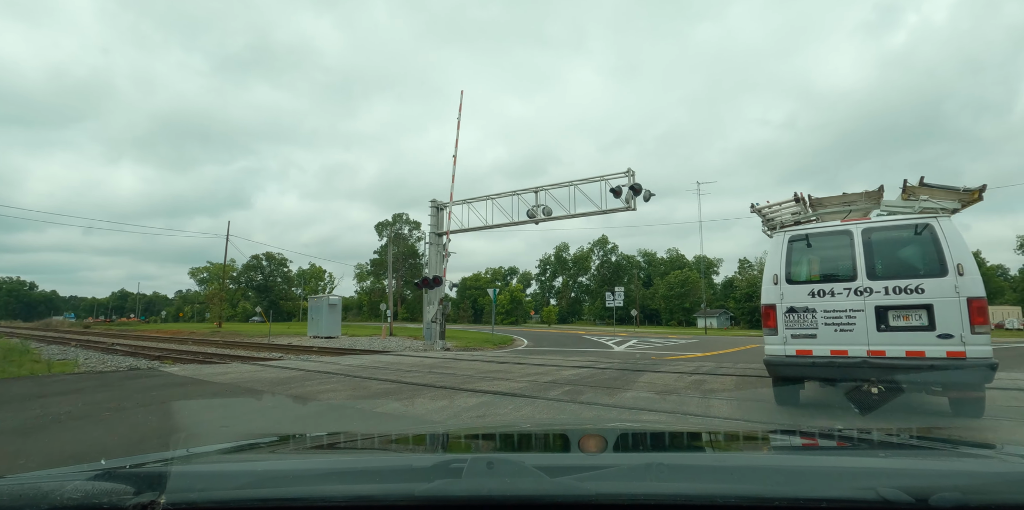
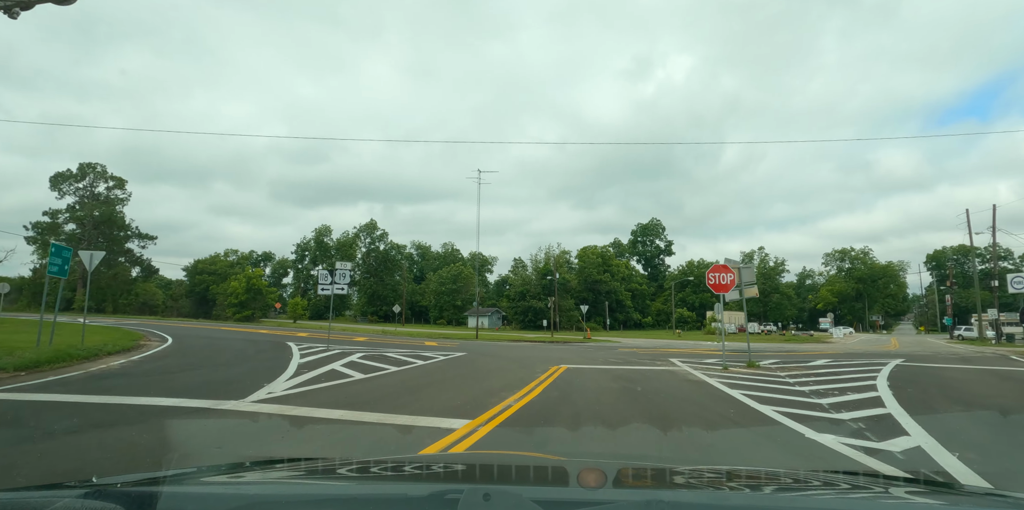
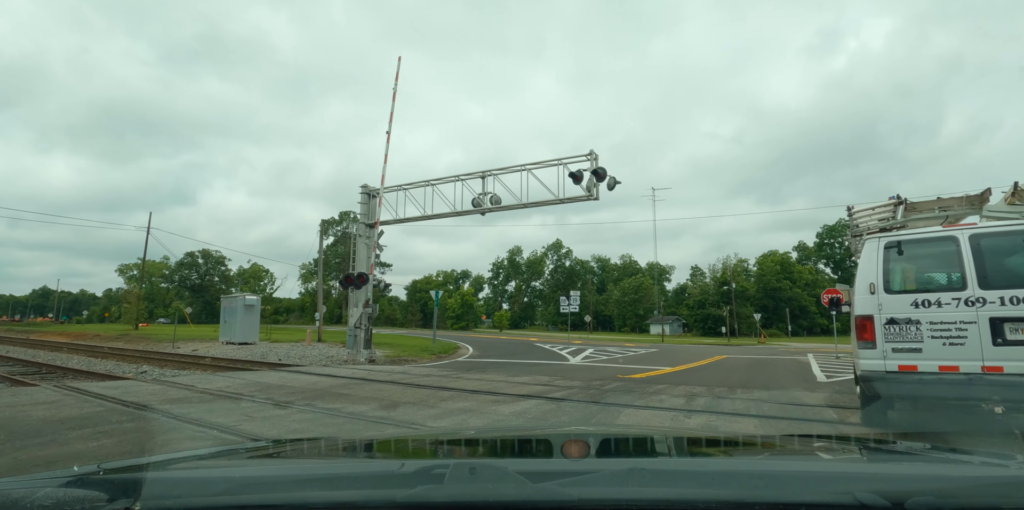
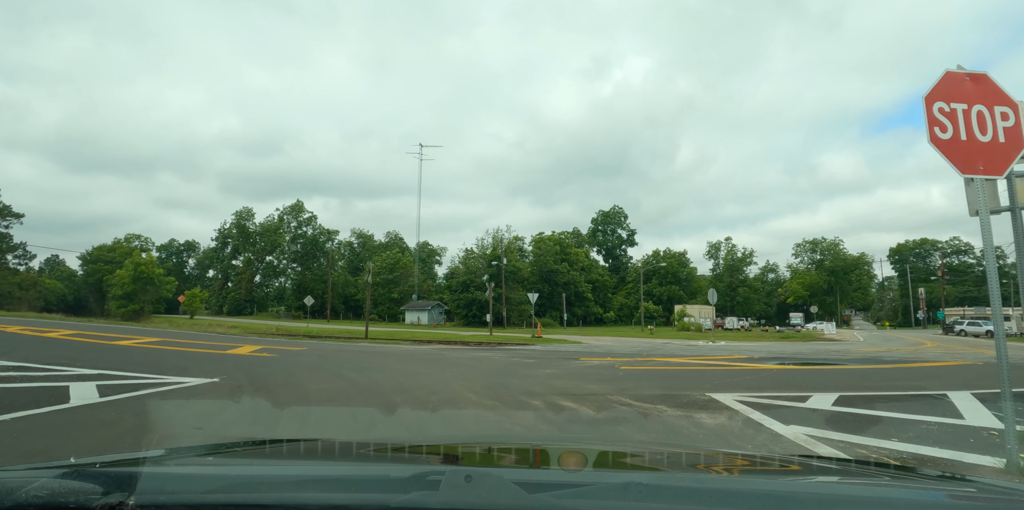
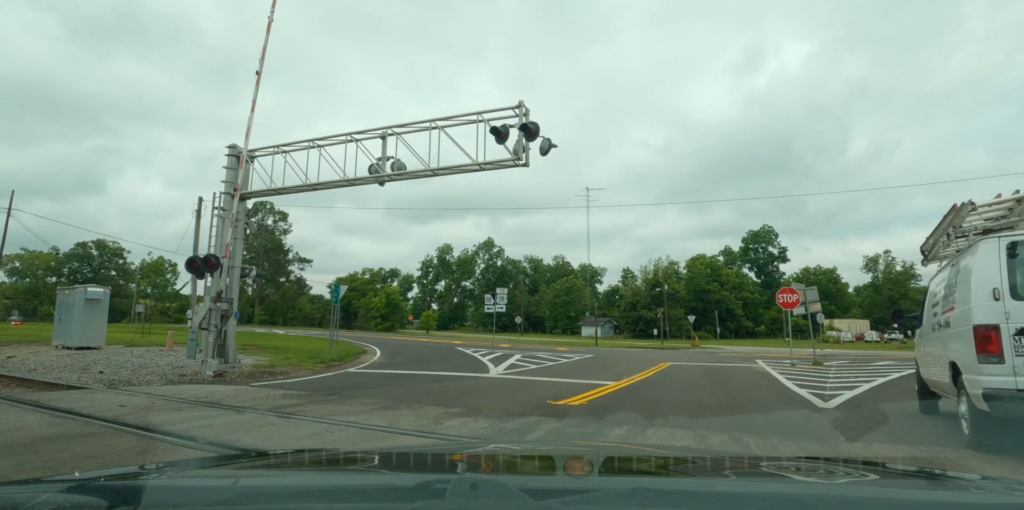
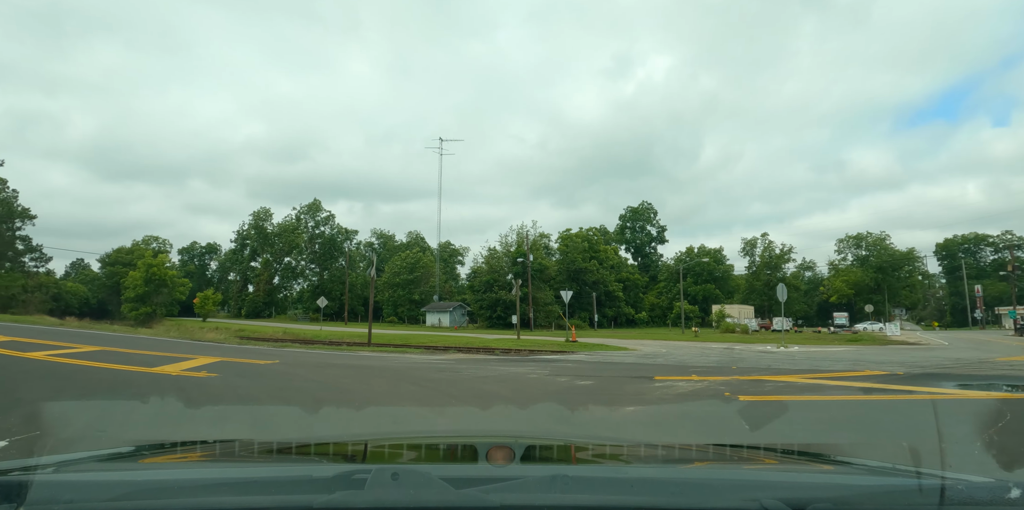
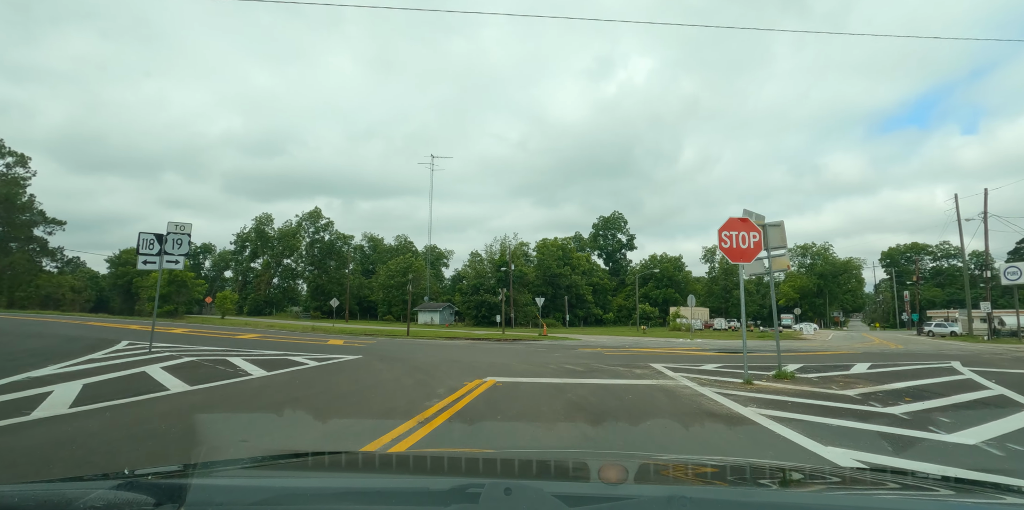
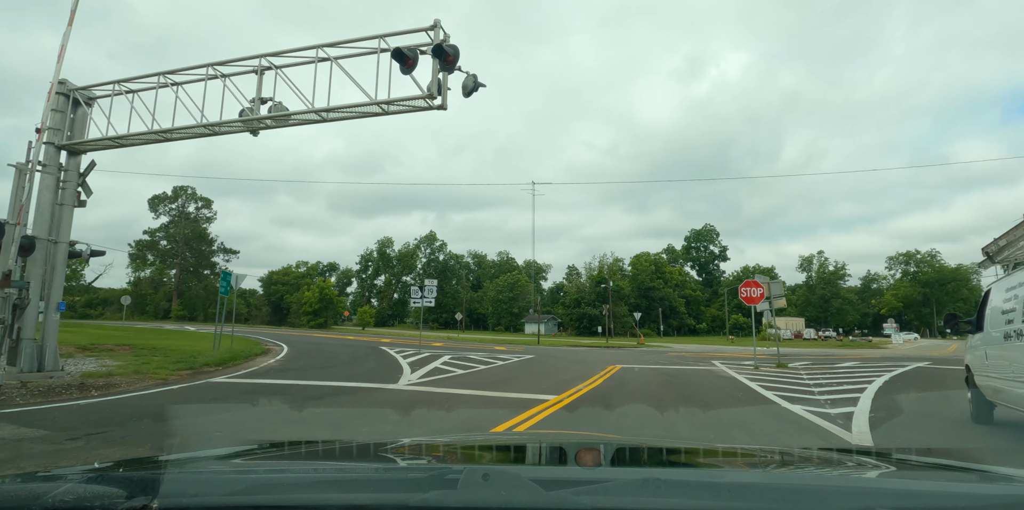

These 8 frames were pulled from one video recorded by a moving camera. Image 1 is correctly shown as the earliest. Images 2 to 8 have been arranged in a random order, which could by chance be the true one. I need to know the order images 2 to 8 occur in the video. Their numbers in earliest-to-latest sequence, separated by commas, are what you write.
3, 5, 8, 2, 7, 4, 6
